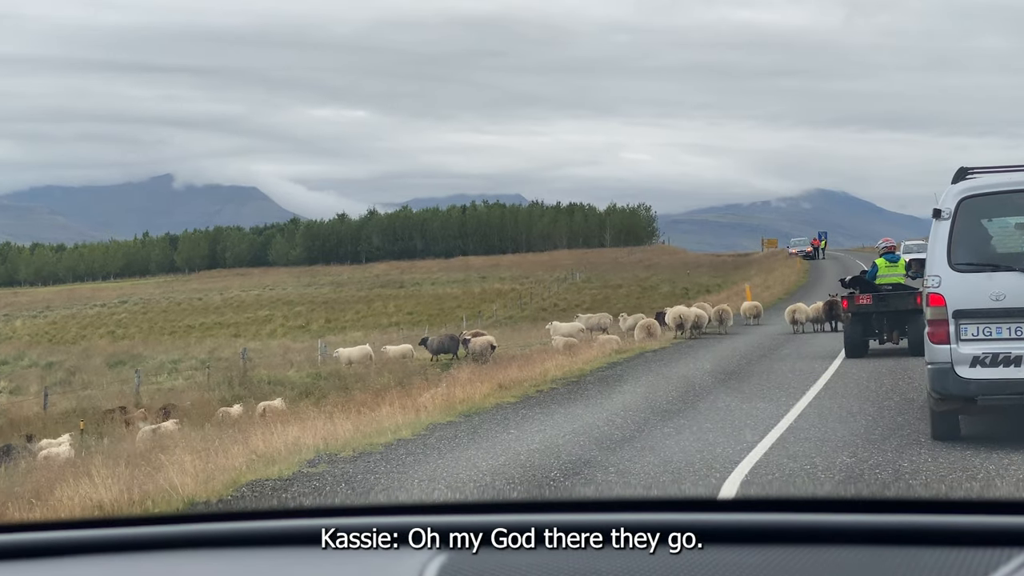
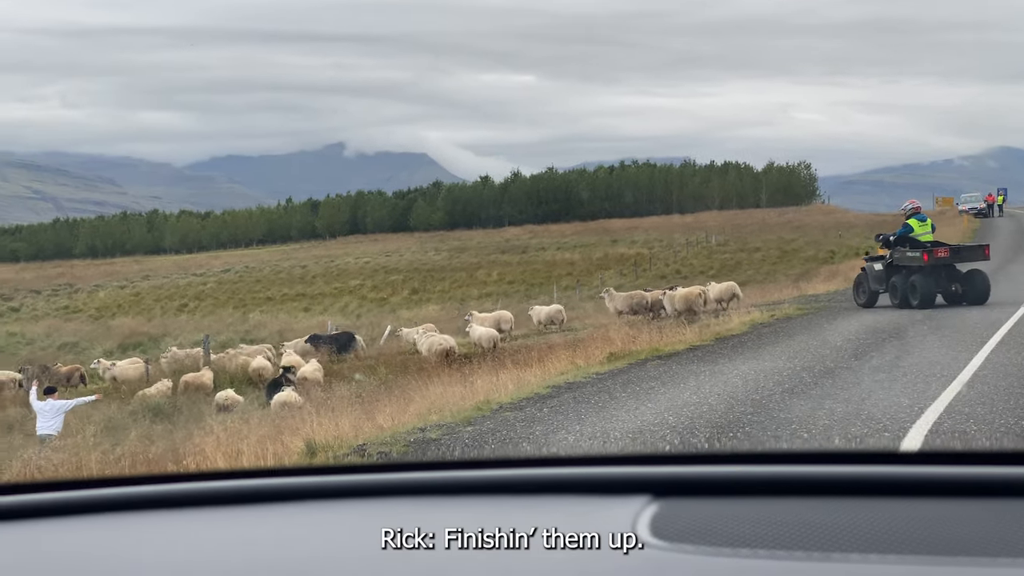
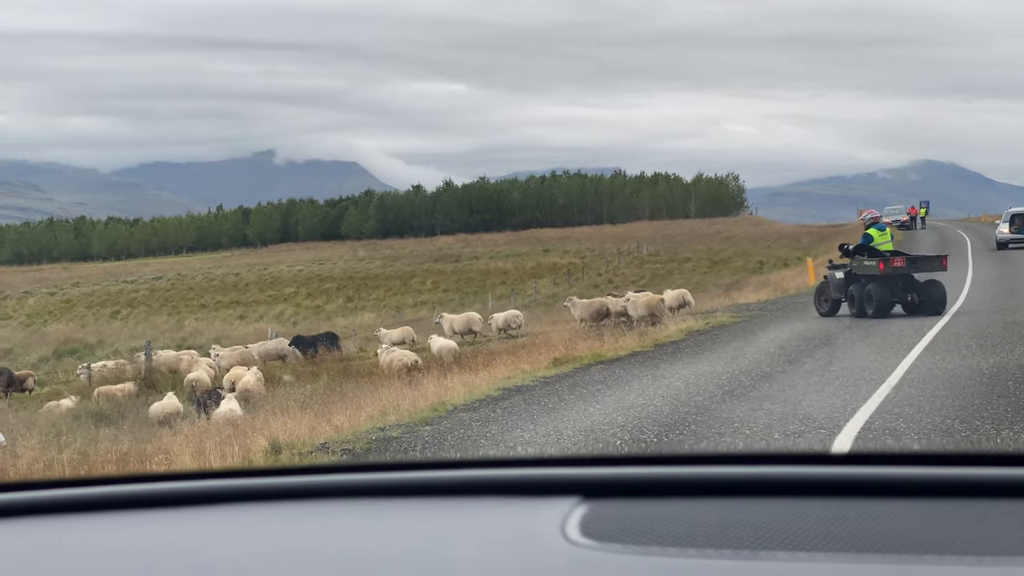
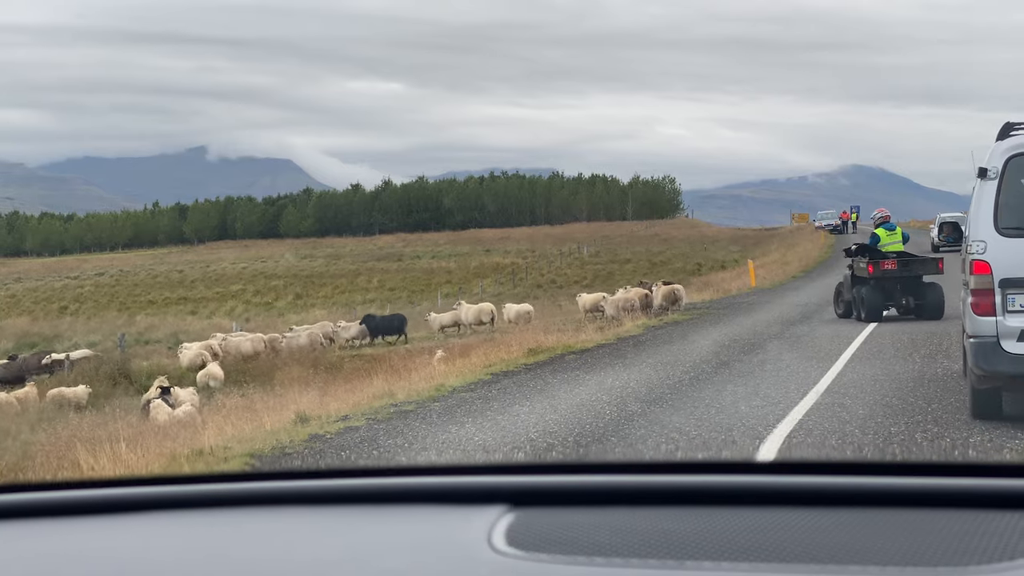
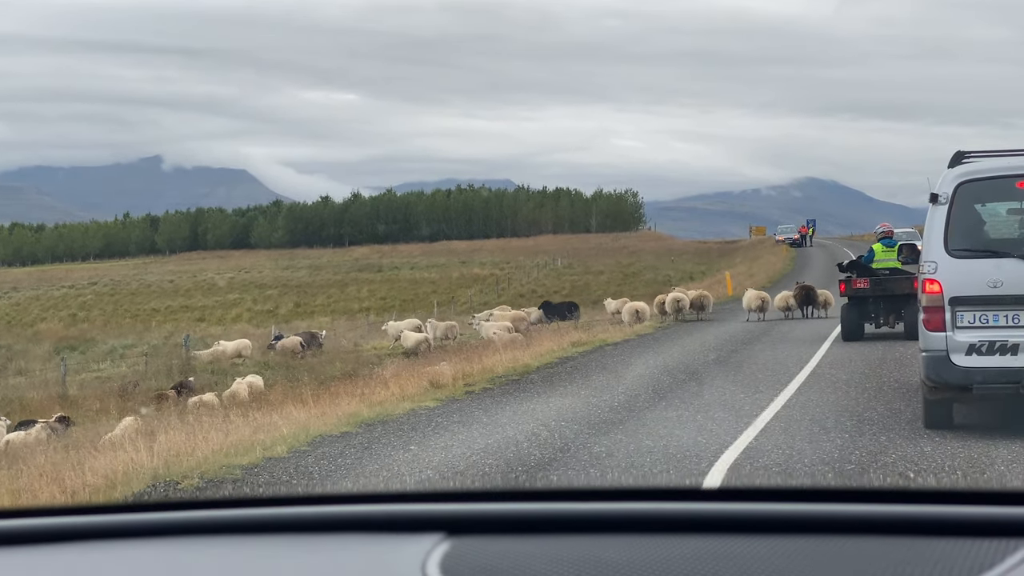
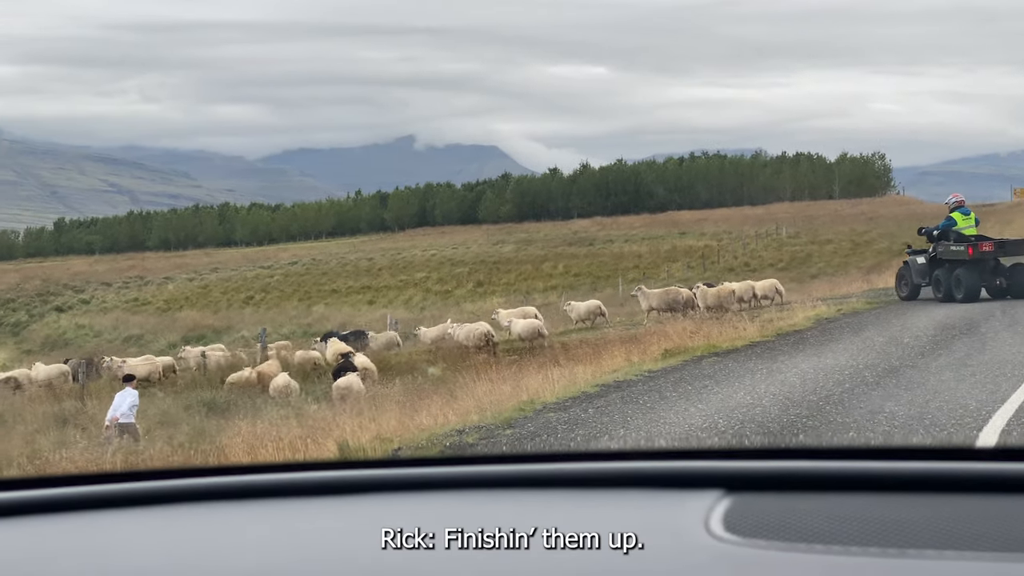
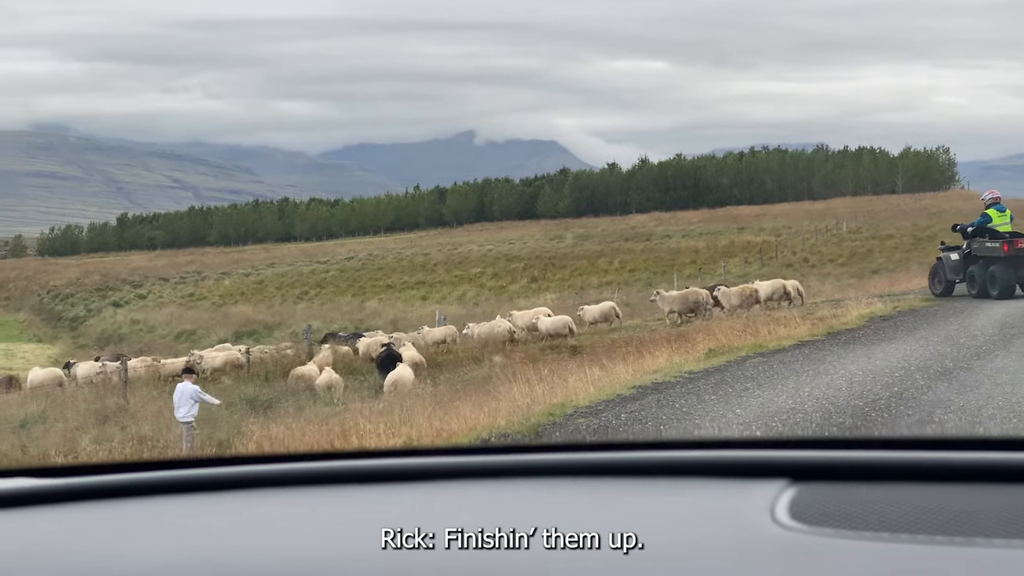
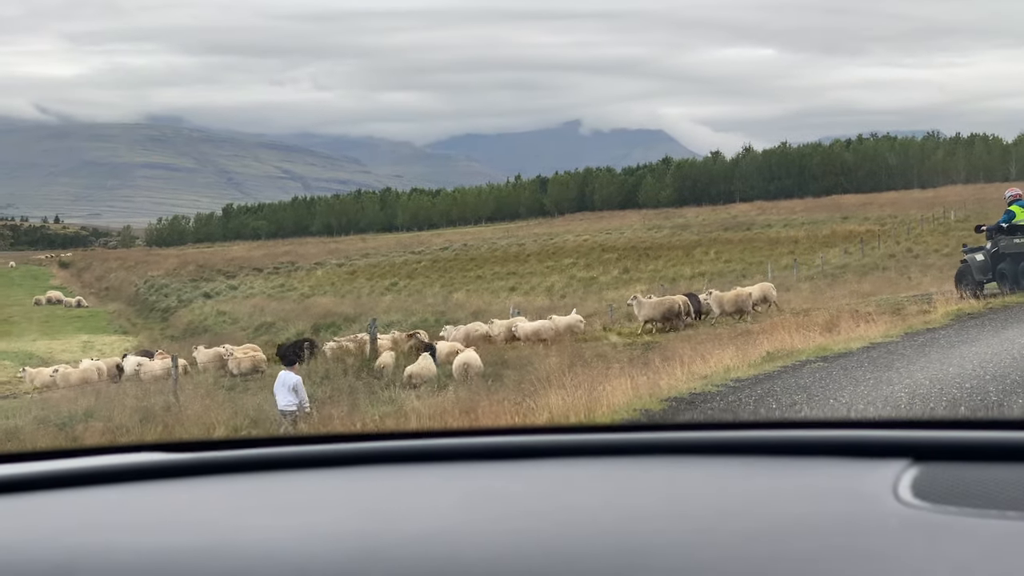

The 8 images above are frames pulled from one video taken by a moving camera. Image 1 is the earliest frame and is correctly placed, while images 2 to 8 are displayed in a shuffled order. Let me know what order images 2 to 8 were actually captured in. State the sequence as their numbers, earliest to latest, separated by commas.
5, 4, 3, 2, 6, 7, 8
